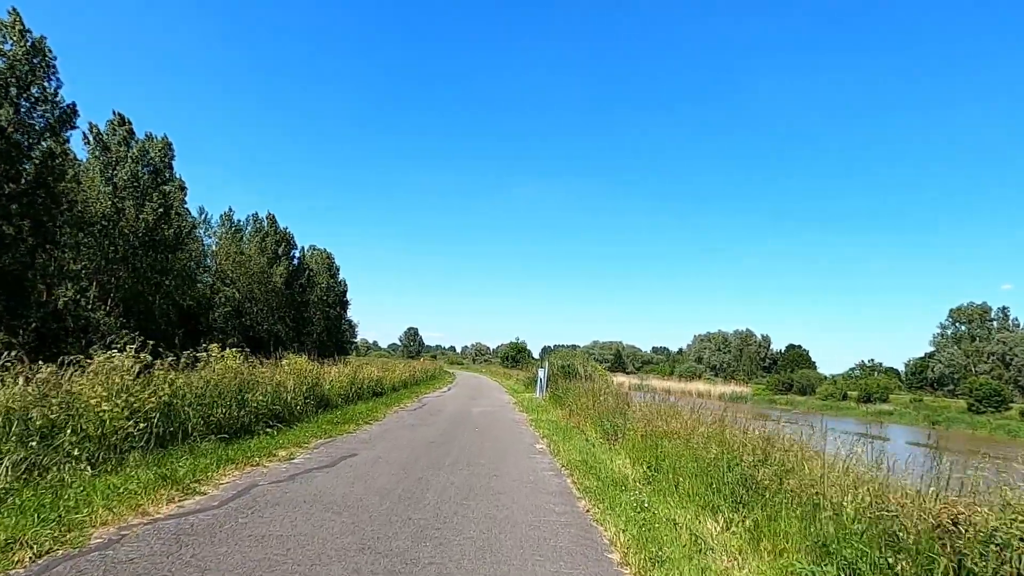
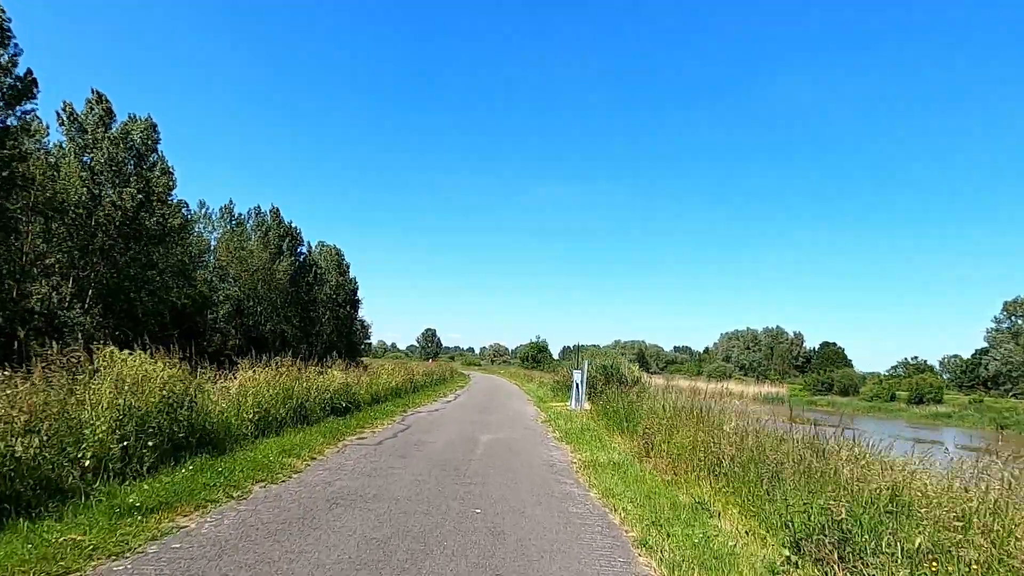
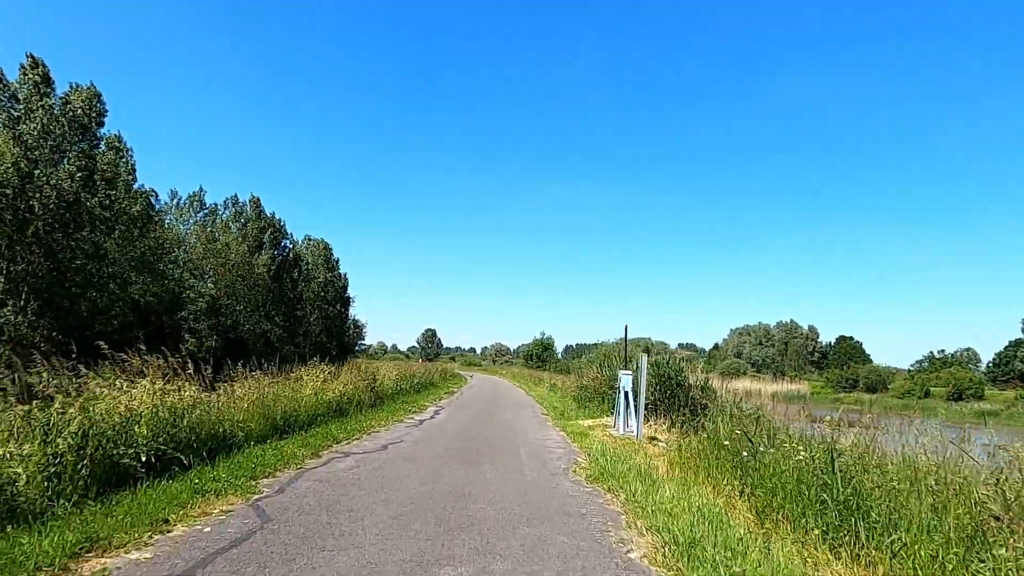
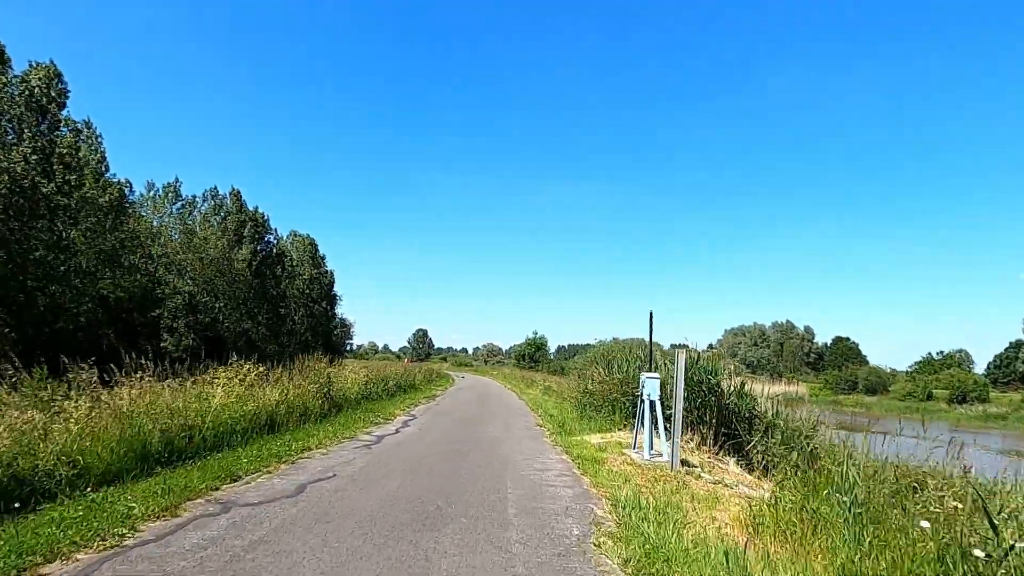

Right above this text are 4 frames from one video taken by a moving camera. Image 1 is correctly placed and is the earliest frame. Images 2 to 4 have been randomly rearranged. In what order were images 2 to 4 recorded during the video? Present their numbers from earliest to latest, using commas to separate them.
2, 3, 4
